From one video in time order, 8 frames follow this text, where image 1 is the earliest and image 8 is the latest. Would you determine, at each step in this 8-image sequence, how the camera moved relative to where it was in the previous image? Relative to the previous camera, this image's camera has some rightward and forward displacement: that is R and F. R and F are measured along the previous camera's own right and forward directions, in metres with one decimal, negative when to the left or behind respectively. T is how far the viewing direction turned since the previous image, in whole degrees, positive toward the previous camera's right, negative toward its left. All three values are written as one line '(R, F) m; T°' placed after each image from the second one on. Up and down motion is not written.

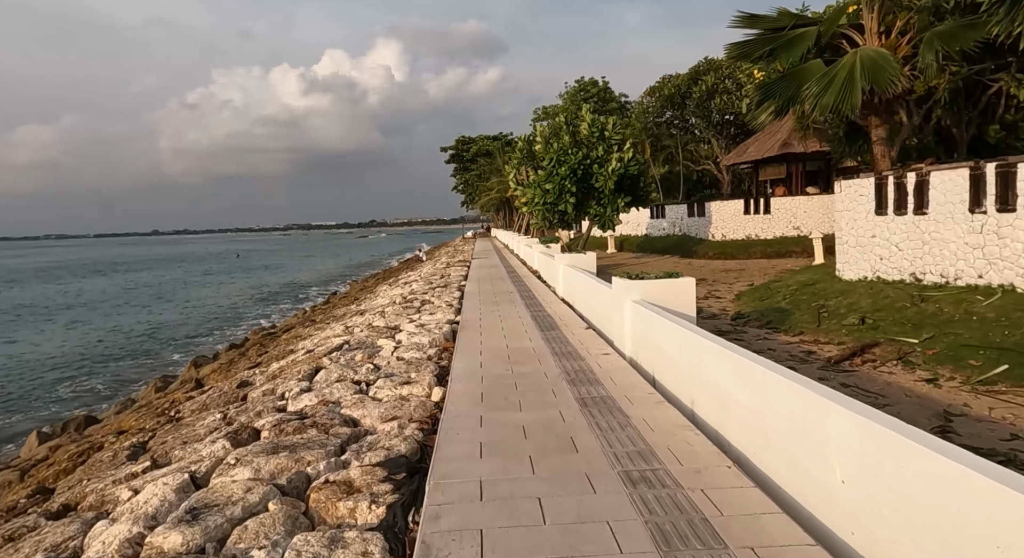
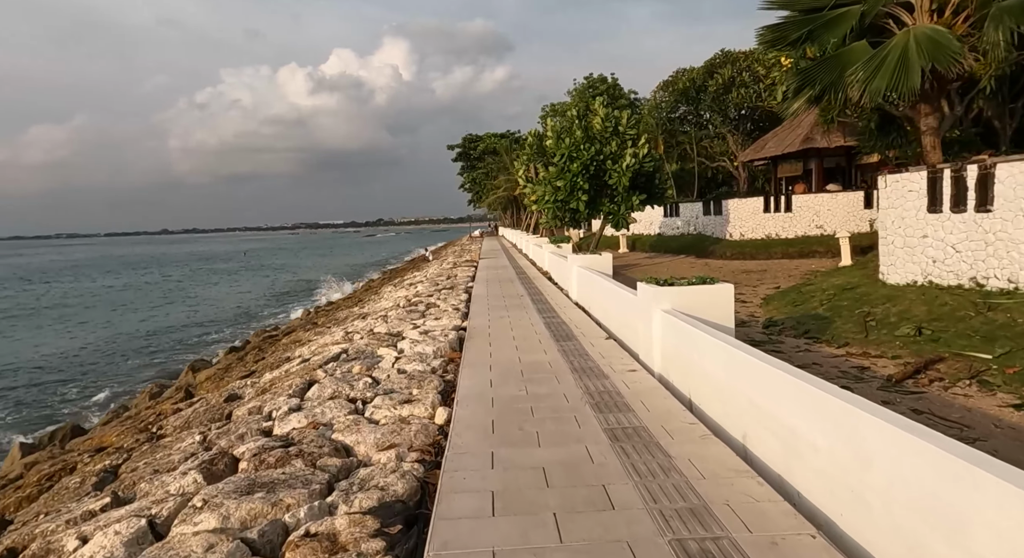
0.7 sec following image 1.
(-0.1, +0.9) m; -1°
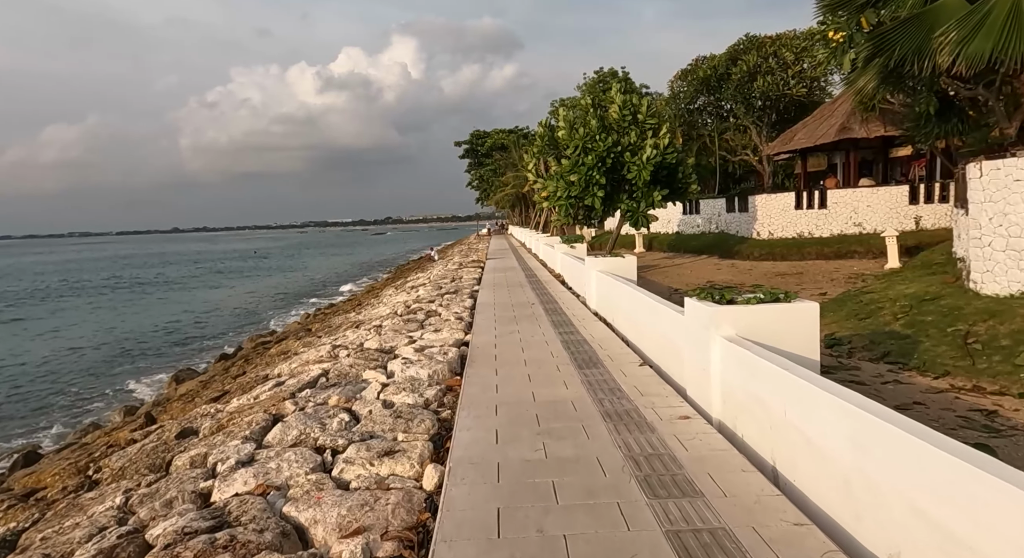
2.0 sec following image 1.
(0.0, +1.7) m; -1°
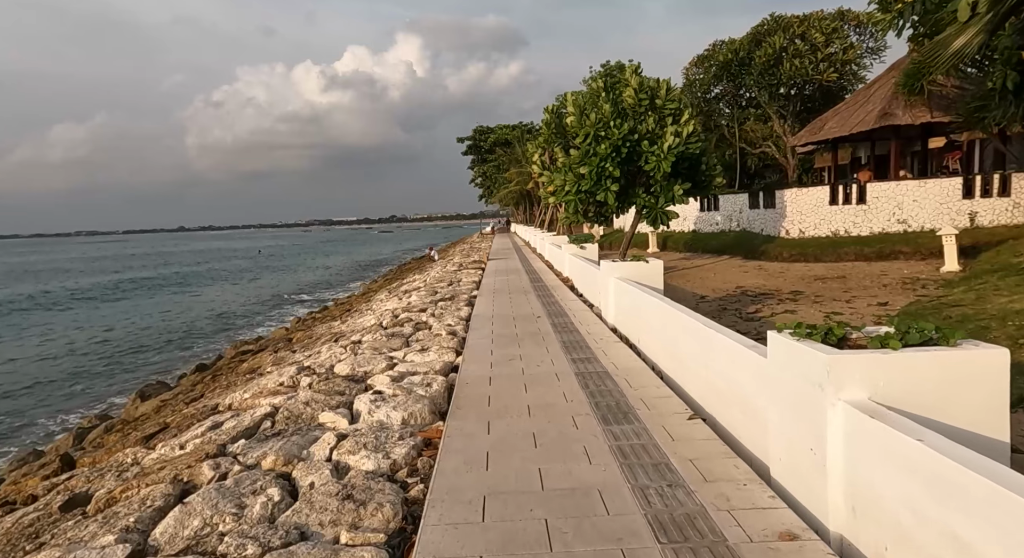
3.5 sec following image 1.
(+0.1, +2.0) m; 0°
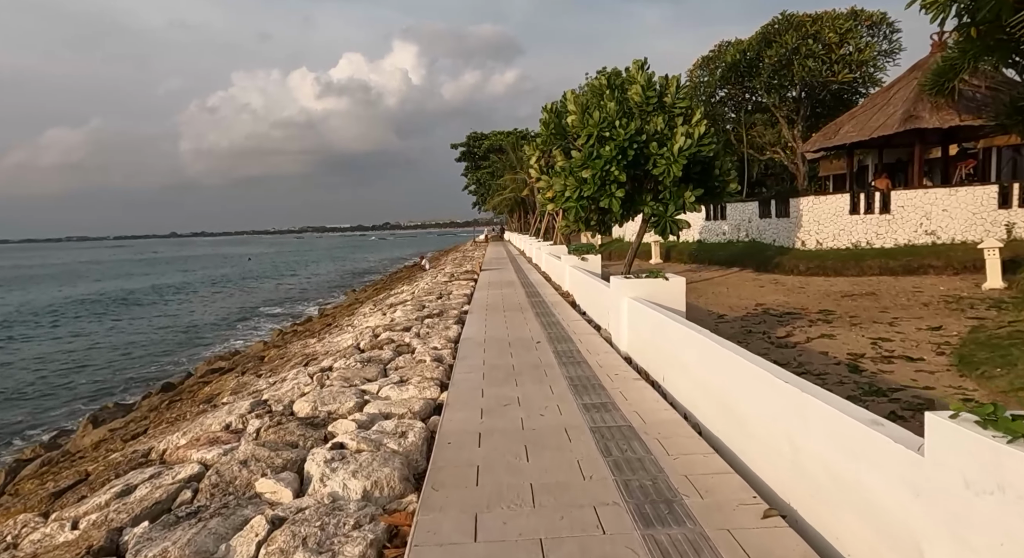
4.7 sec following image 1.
(0.0, +1.5) m; +1°
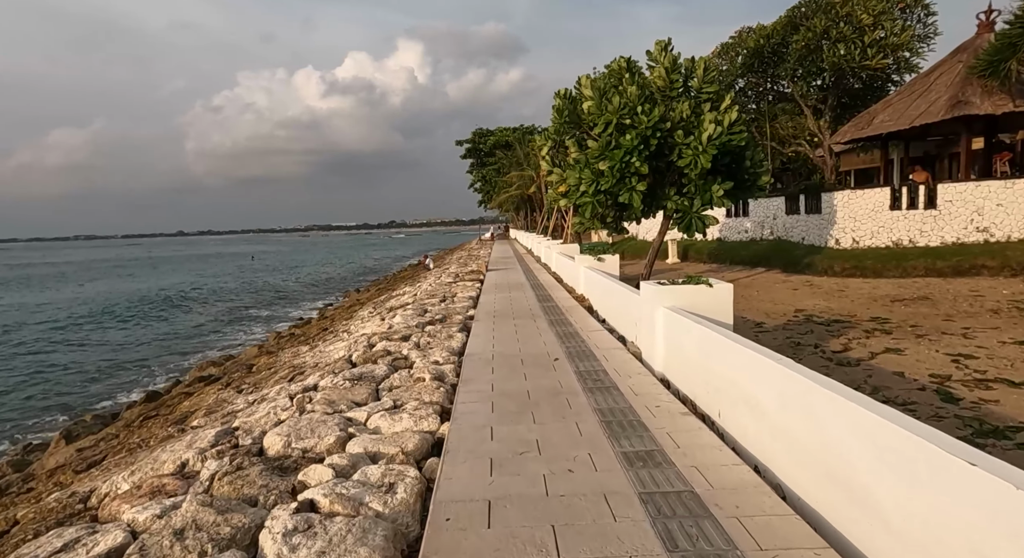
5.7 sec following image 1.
(-0.1, +1.3) m; -1°
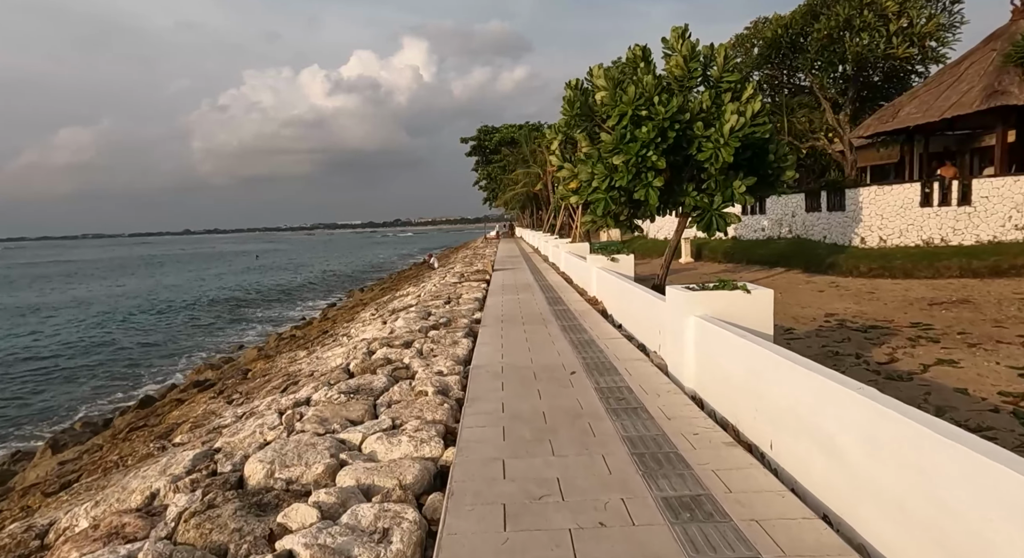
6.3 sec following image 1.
(-0.1, +0.8) m; 0°
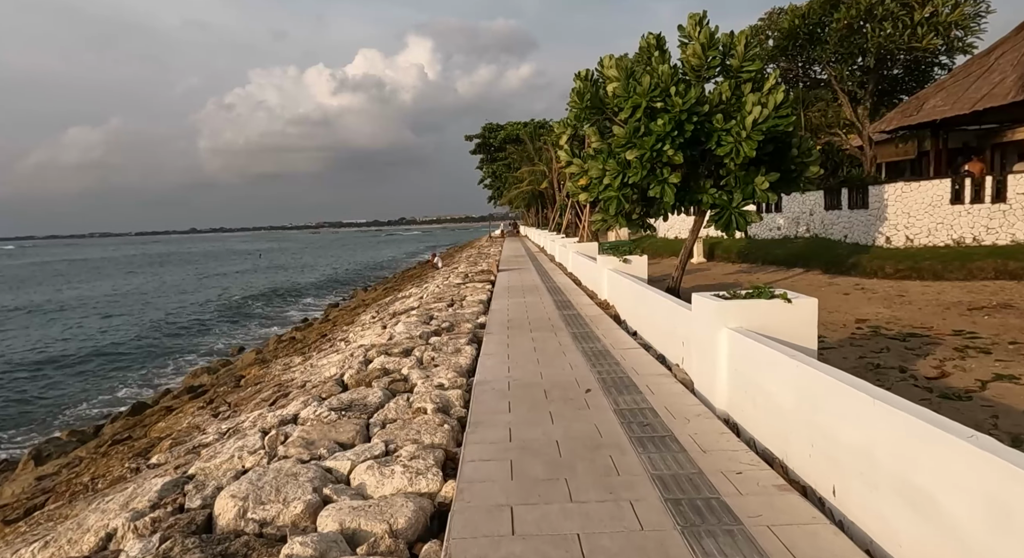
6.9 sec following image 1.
(0.0, +0.7) m; 0°
